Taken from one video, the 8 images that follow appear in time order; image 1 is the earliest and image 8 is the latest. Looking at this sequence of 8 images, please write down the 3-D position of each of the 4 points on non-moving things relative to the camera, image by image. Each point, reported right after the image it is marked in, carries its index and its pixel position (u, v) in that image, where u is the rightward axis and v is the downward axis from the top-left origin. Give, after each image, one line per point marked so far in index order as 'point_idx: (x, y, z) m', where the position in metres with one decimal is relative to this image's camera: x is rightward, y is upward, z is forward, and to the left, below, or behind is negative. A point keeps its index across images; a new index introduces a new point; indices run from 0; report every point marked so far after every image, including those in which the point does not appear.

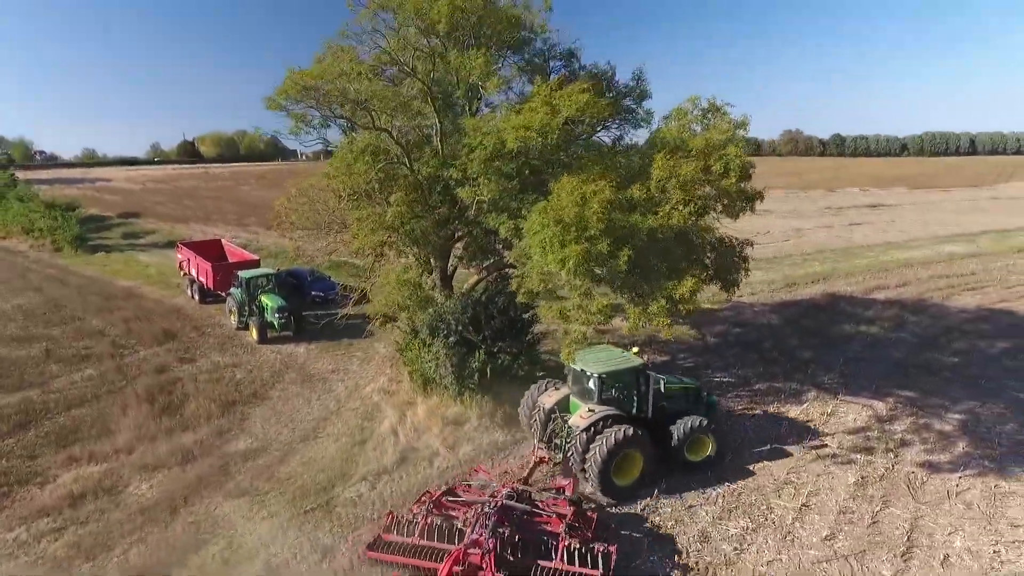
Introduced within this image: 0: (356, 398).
0: (-2.9, -2.0, +12.0) m
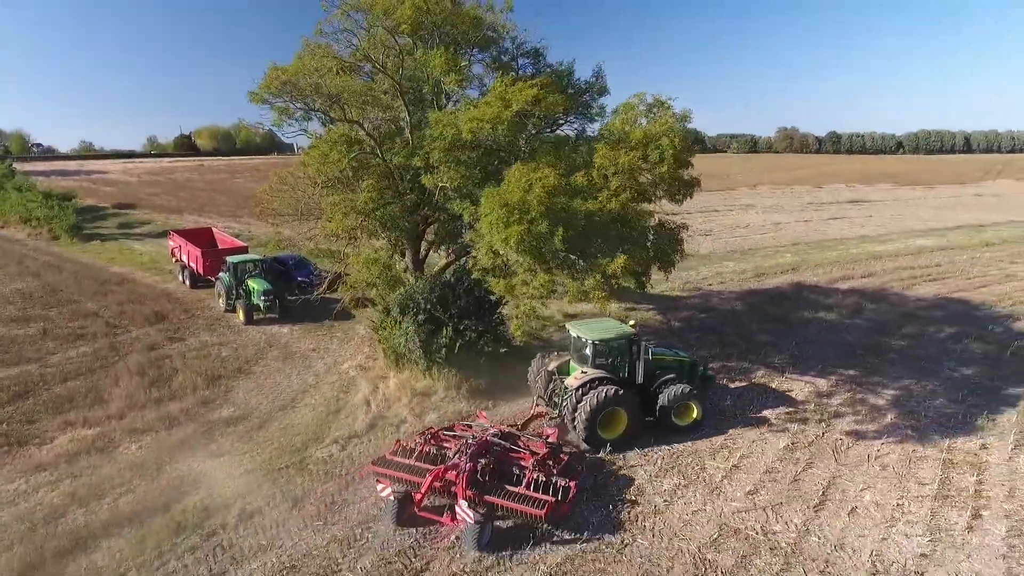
0: (-3.6, -1.7, +12.8) m
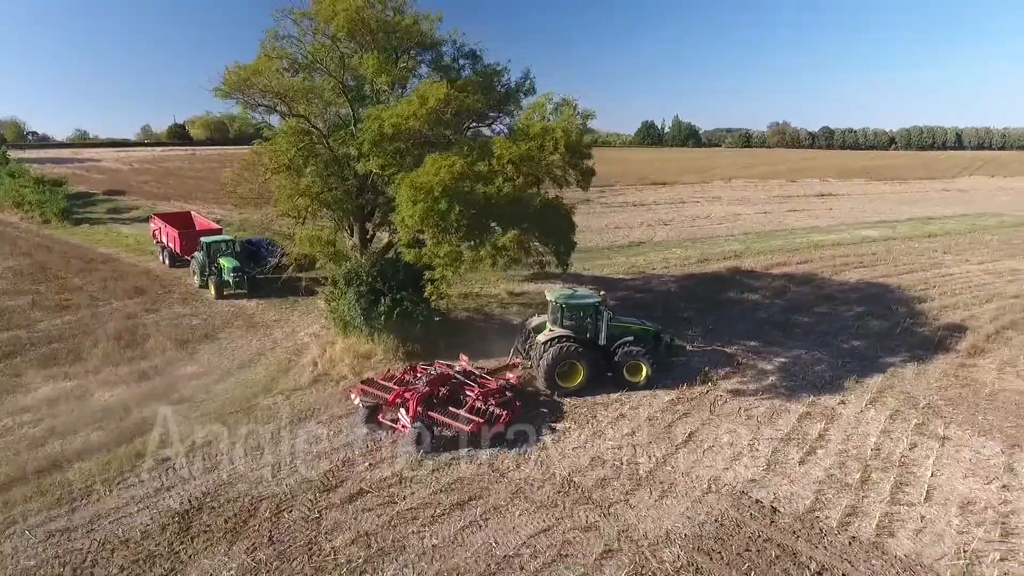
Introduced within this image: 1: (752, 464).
0: (-5.0, -1.1, +14.4) m
1: (+3.6, -2.7, +9.8) m
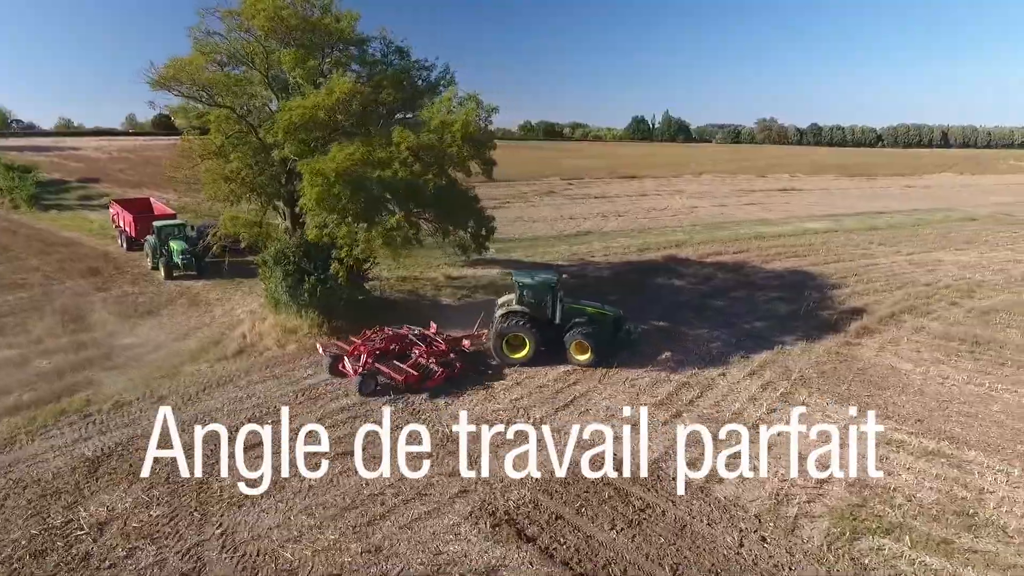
0: (-6.8, -0.7, +15.4) m
1: (+1.8, -2.3, +10.9) m
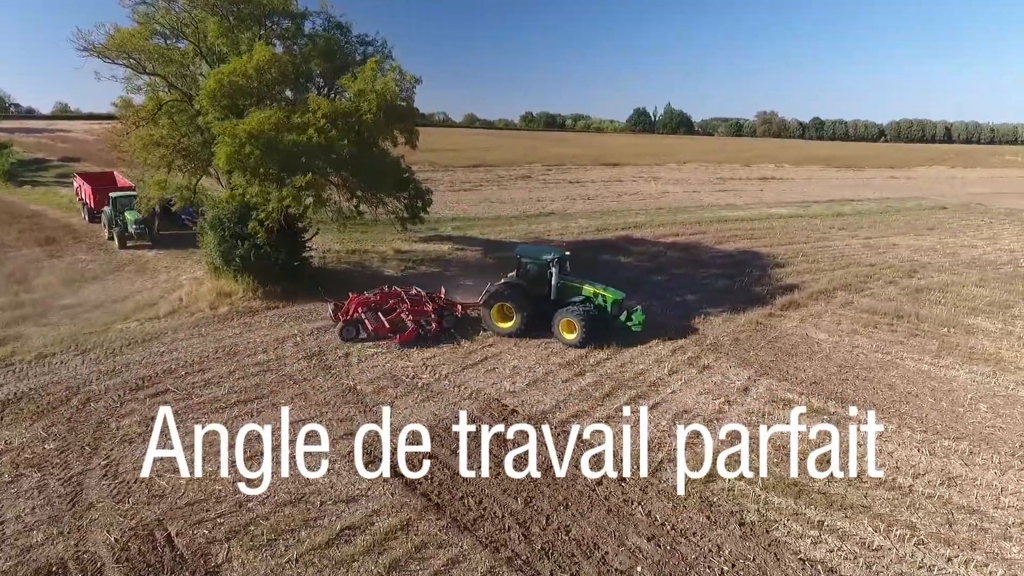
0: (-8.4, +0.2, +15.9) m
1: (+0.2, -1.6, +11.4) m
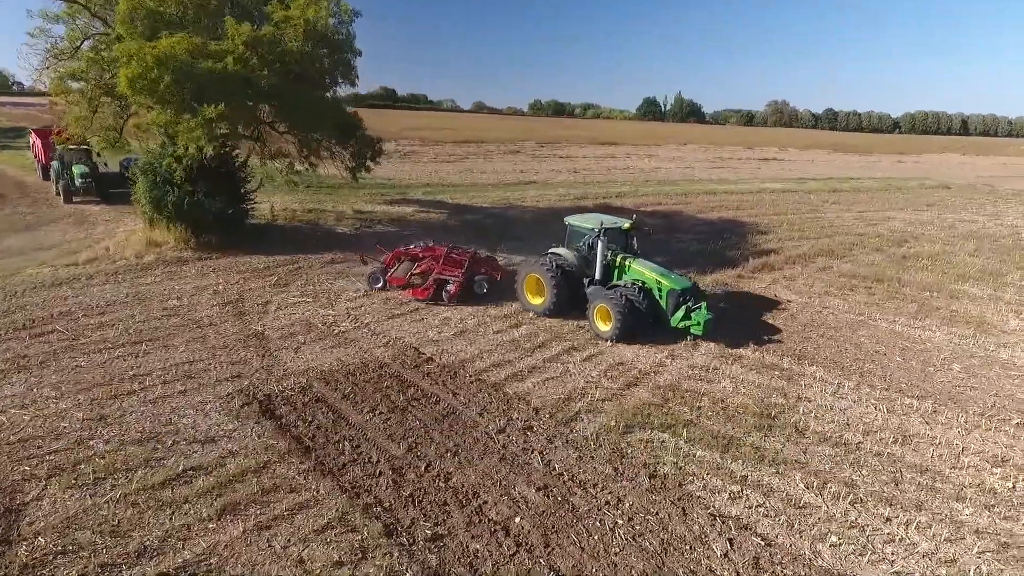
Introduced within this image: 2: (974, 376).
0: (-9.5, +1.3, +15.0) m
1: (-1.0, -0.7, +10.4) m
2: (+7.0, -1.3, +9.7) m
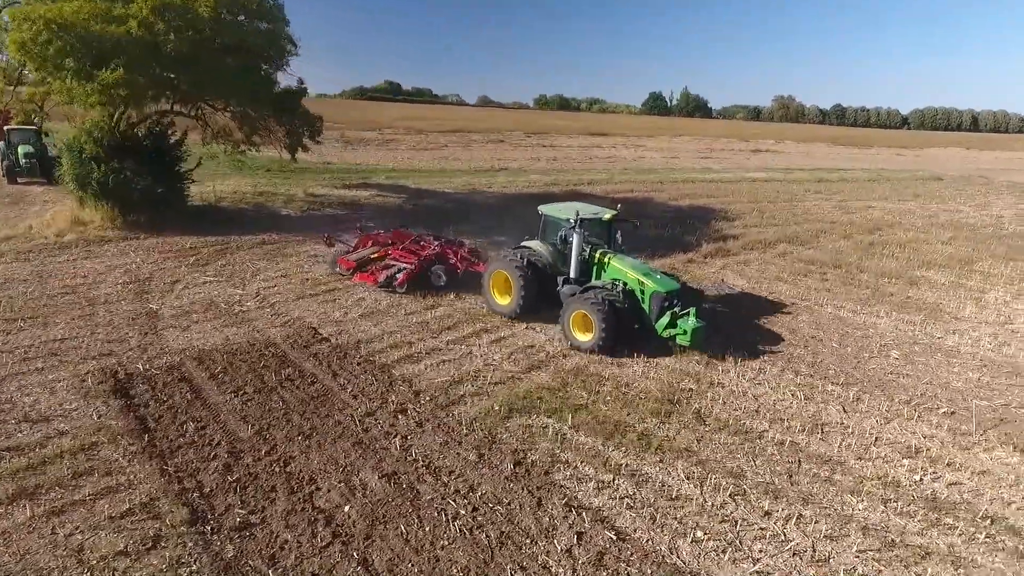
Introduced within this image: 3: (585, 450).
0: (-10.8, +1.7, +14.6) m
1: (-2.4, -0.4, +9.9) m
2: (+5.6, -1.1, +9.1) m
3: (+0.7, -1.6, +6.4) m
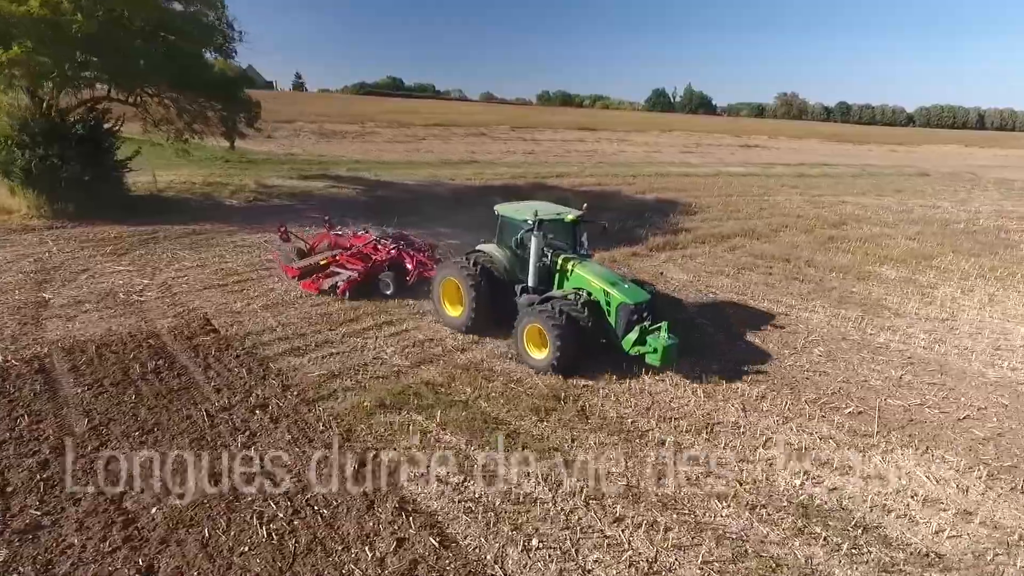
0: (-12.0, +1.9, +14.2) m
1: (-3.7, -0.2, +9.5) m
2: (+4.3, -1.0, +8.6) m
3: (-0.6, -1.5, +6.0) m
